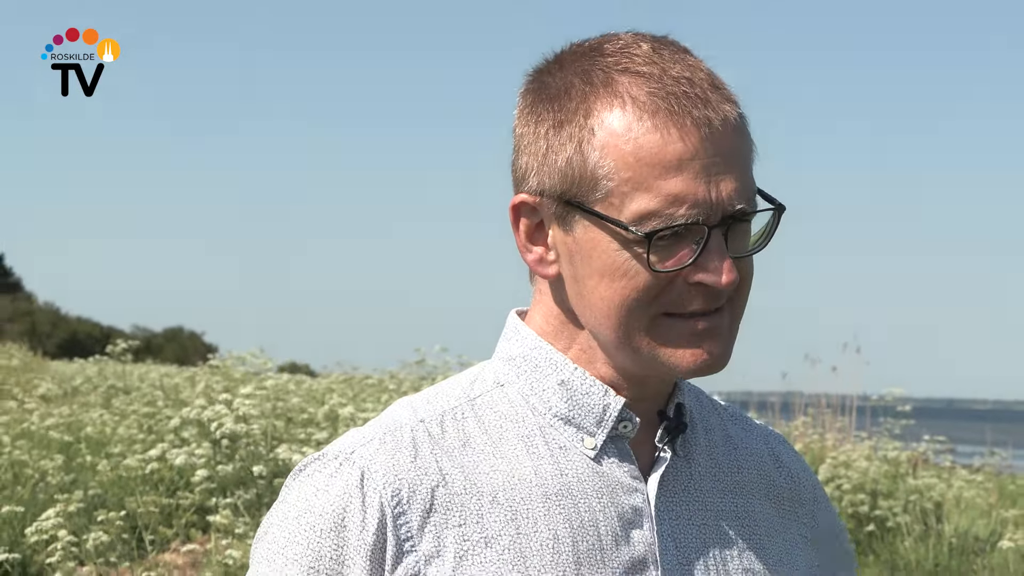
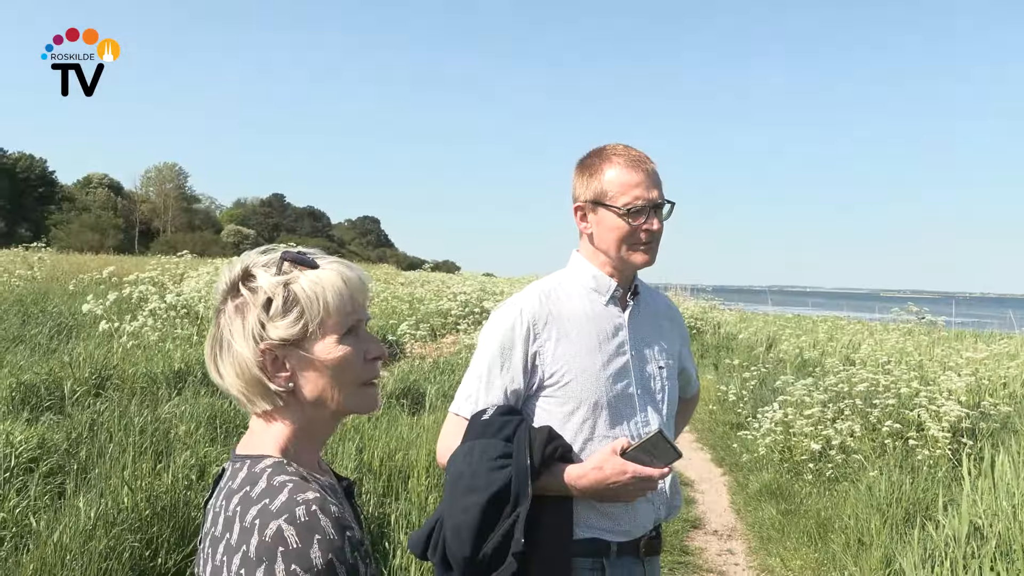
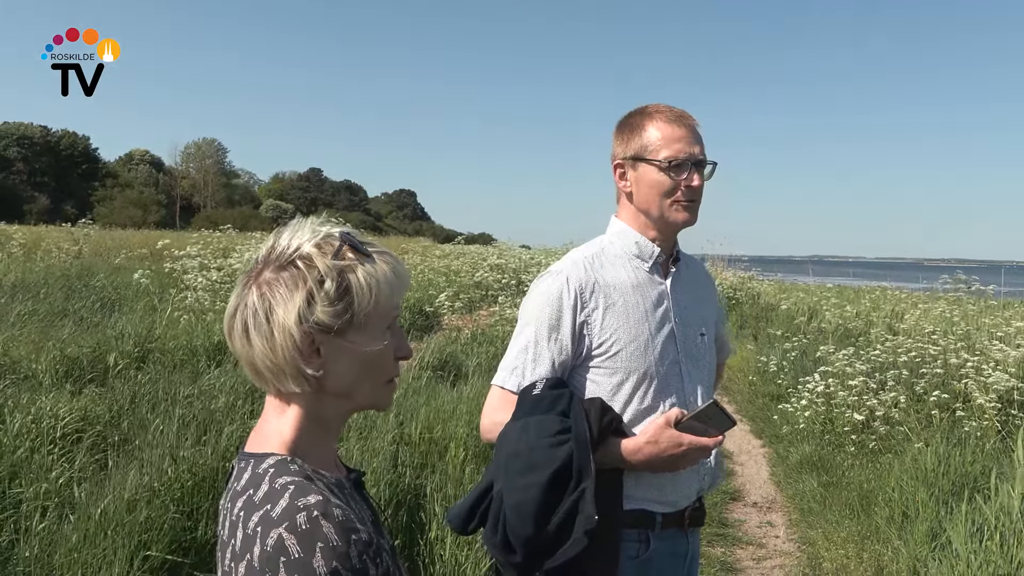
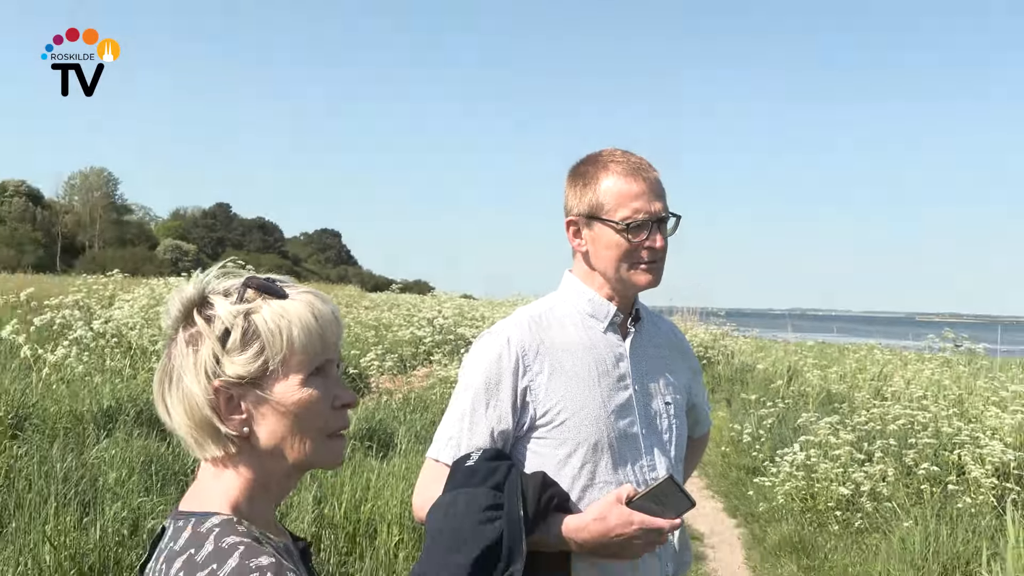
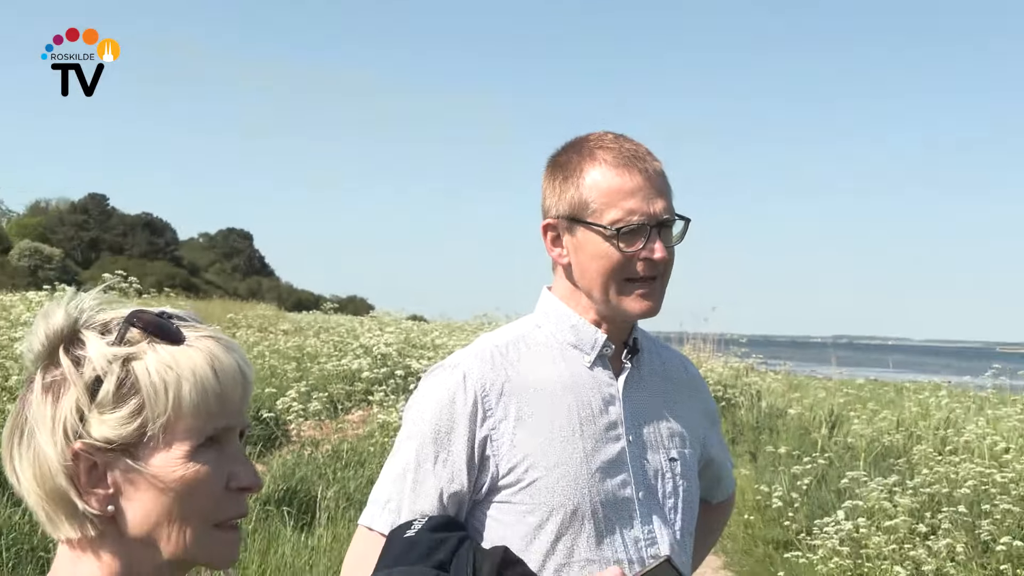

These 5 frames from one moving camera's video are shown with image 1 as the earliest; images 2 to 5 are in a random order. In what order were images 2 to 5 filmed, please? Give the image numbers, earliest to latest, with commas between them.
5, 4, 2, 3
